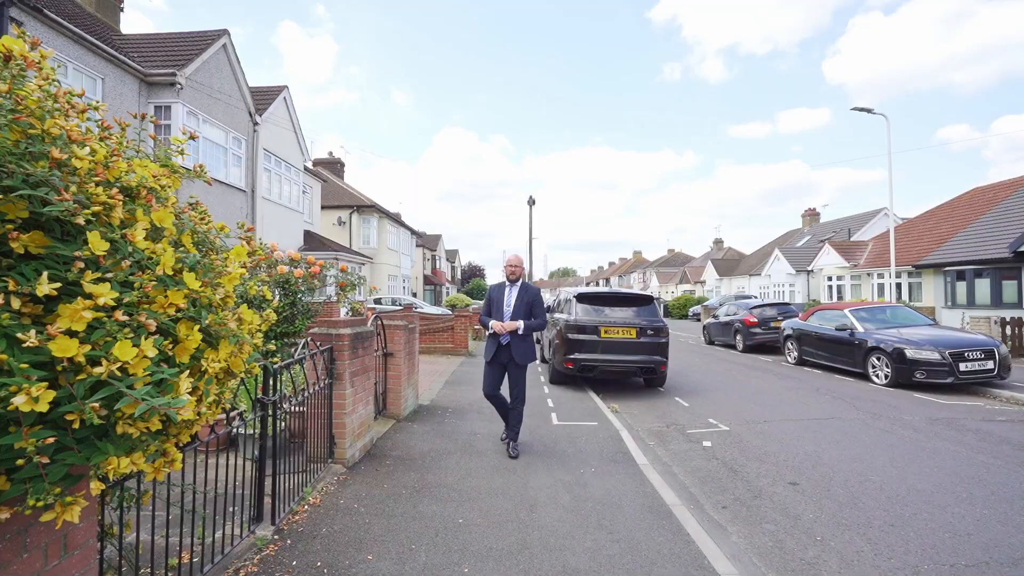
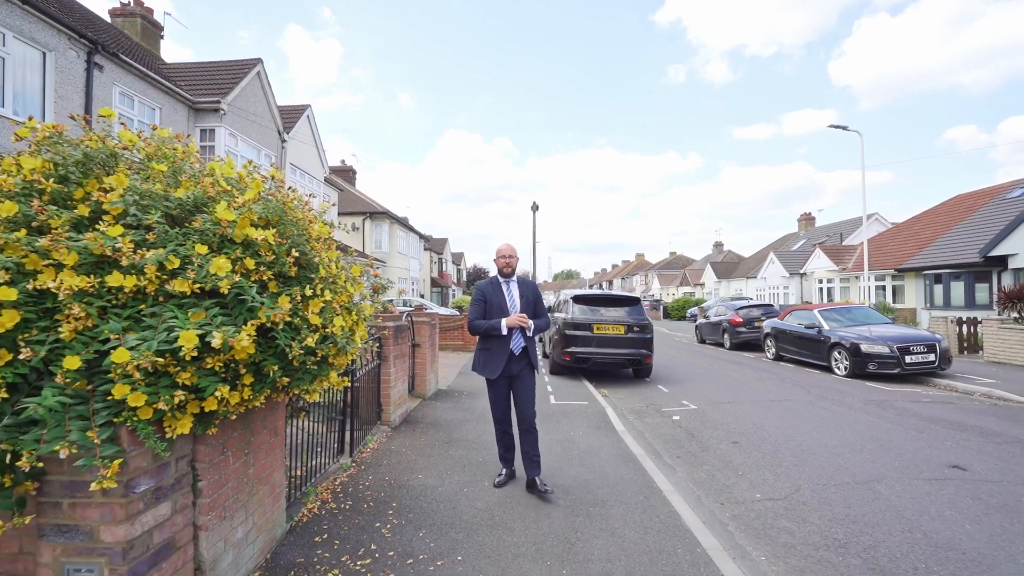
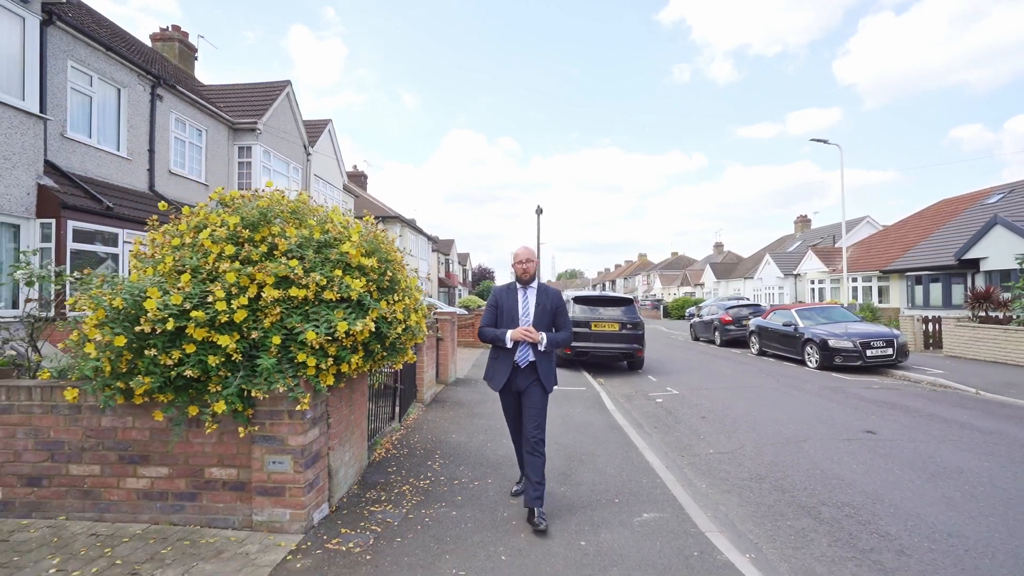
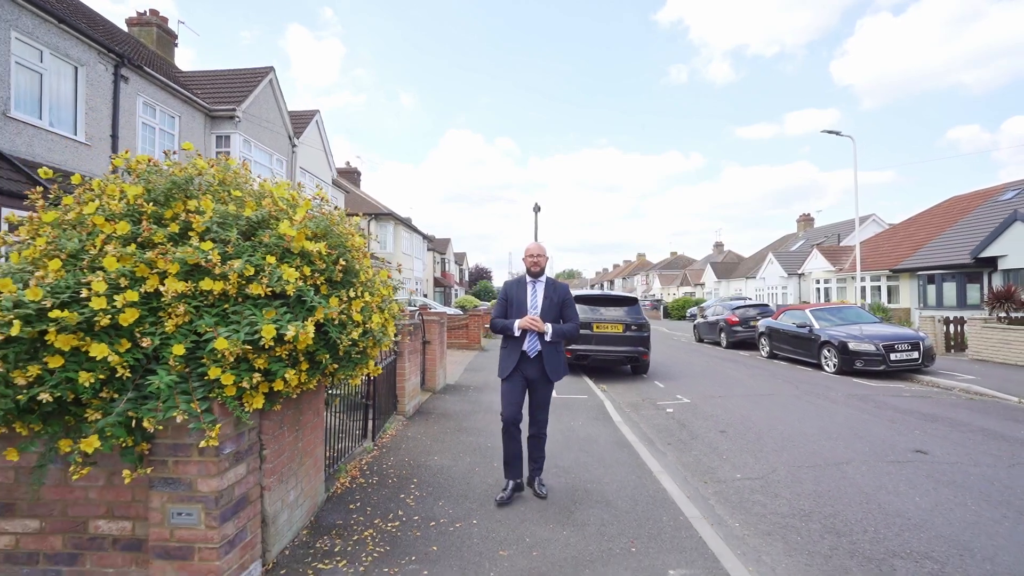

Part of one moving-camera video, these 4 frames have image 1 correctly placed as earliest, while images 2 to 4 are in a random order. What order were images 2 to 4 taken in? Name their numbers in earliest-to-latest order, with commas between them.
2, 4, 3
